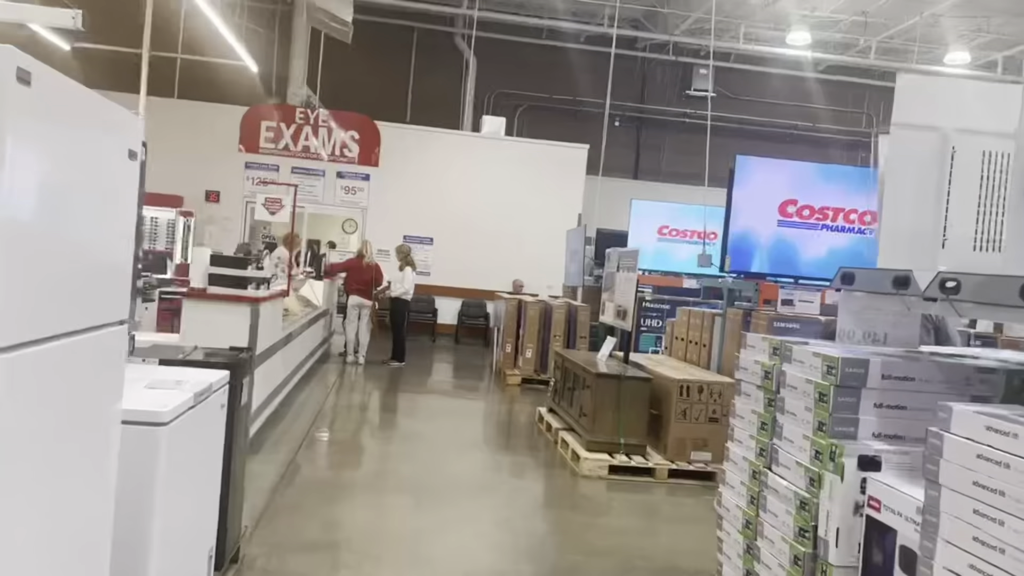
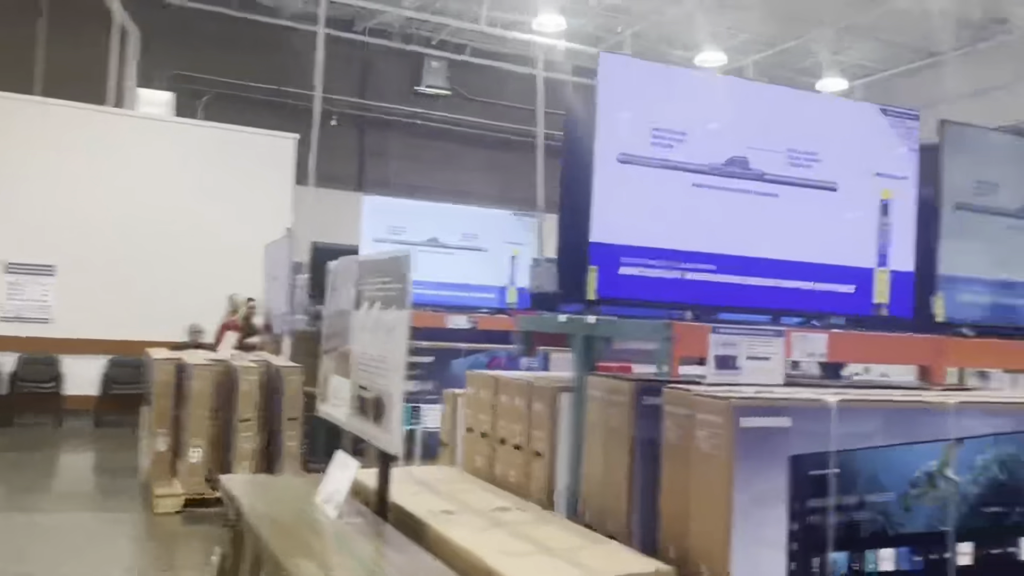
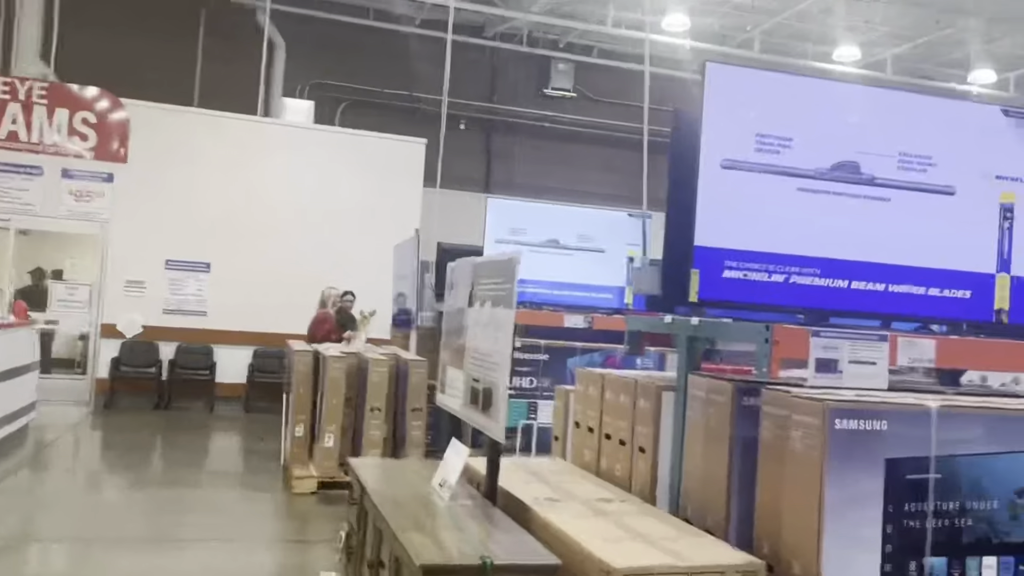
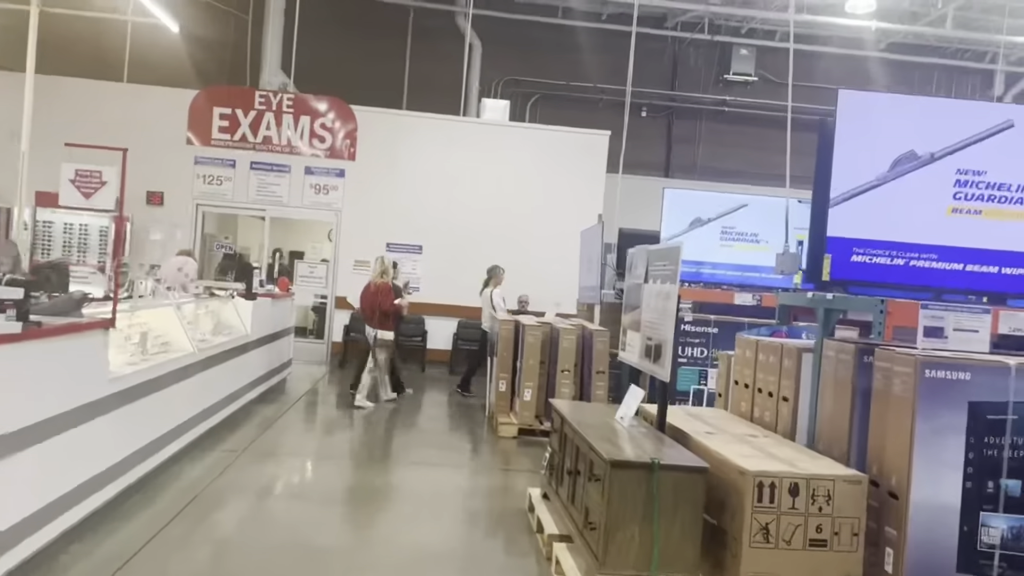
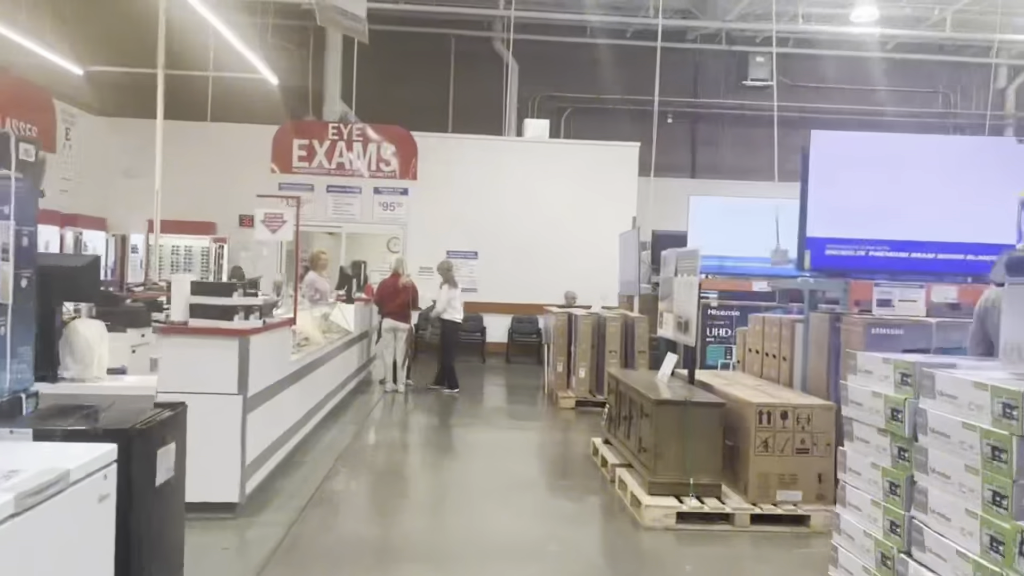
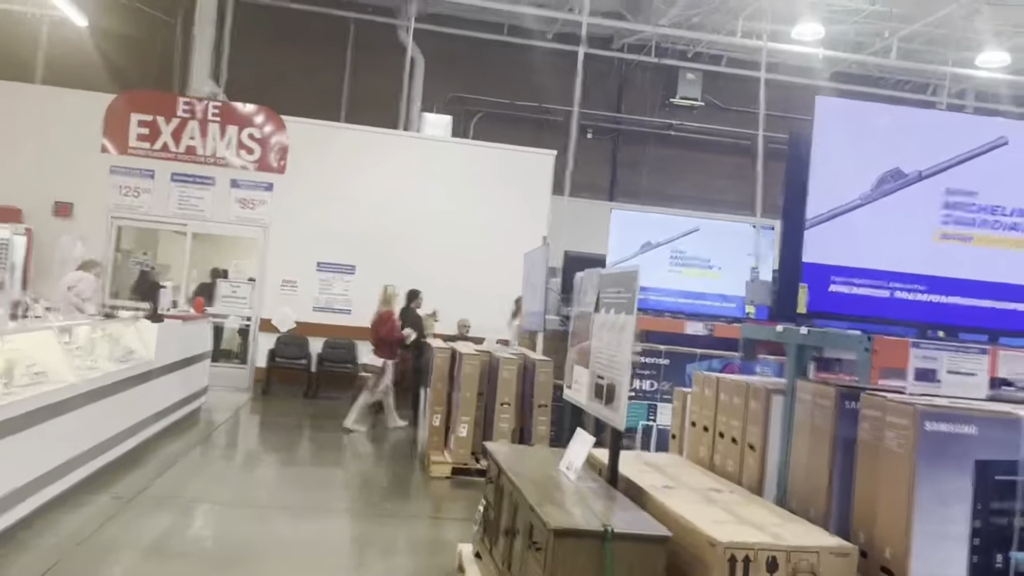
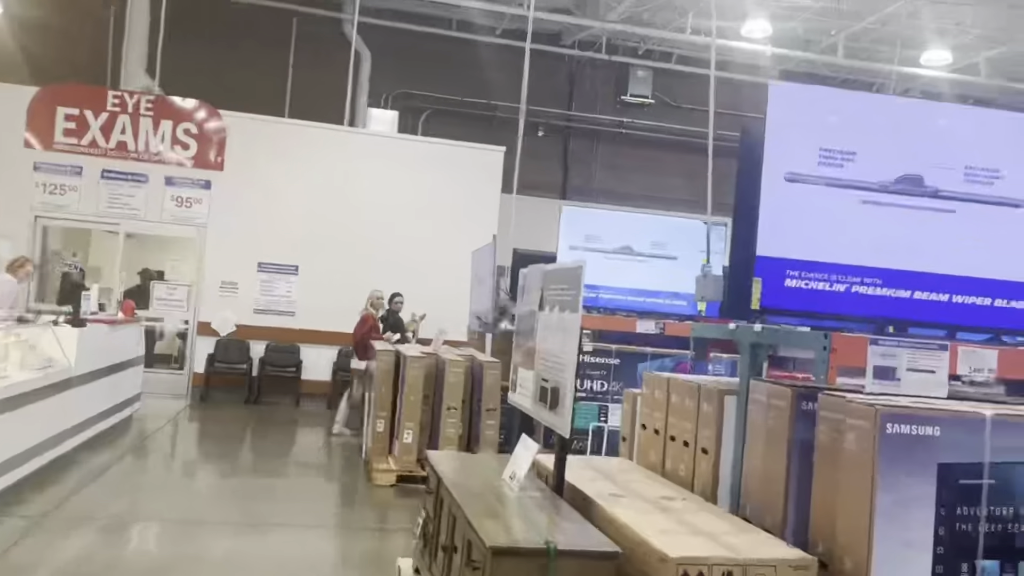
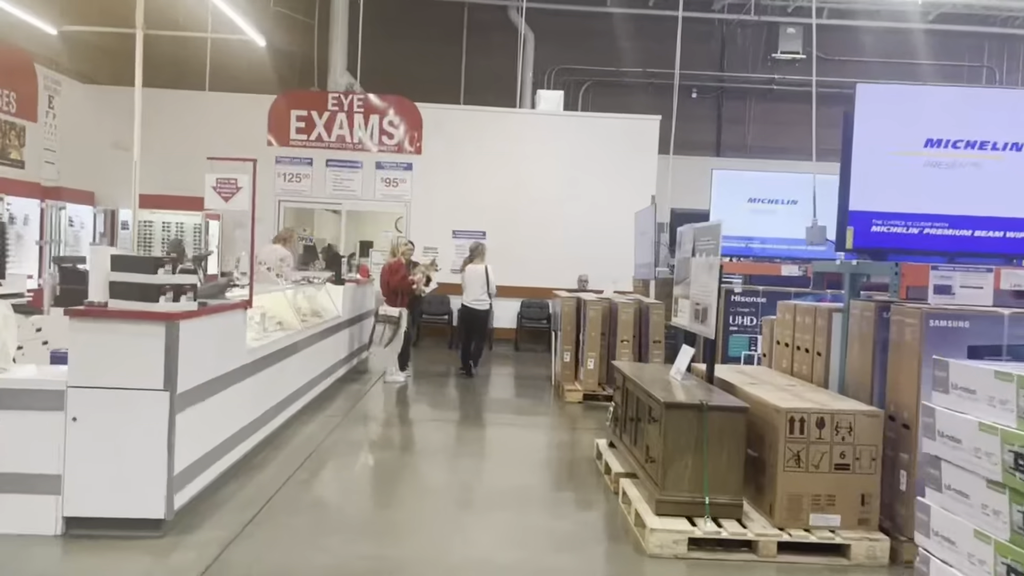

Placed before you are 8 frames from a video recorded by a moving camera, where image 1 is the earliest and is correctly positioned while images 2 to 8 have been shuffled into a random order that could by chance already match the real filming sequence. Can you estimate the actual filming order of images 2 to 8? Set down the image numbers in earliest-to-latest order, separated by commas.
5, 8, 4, 6, 7, 3, 2
